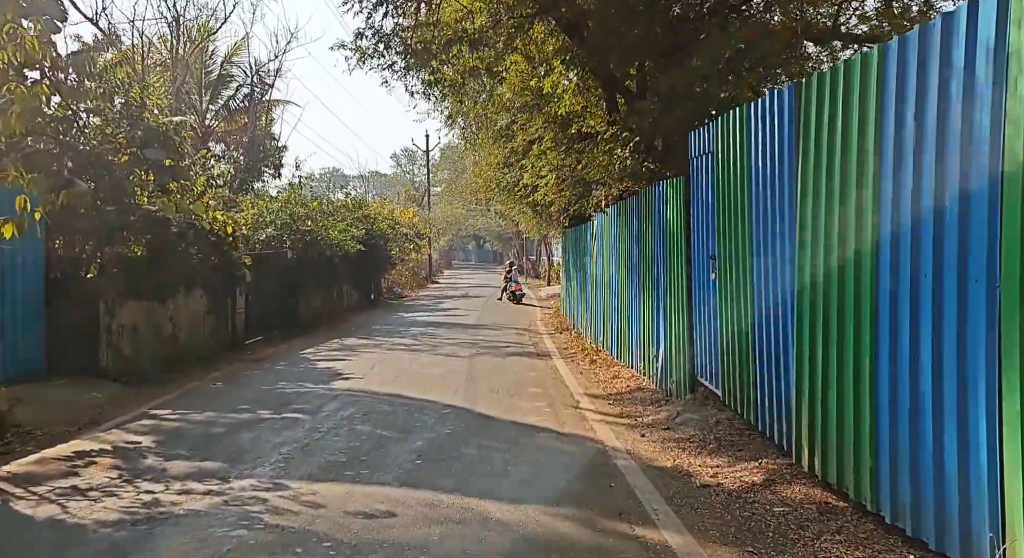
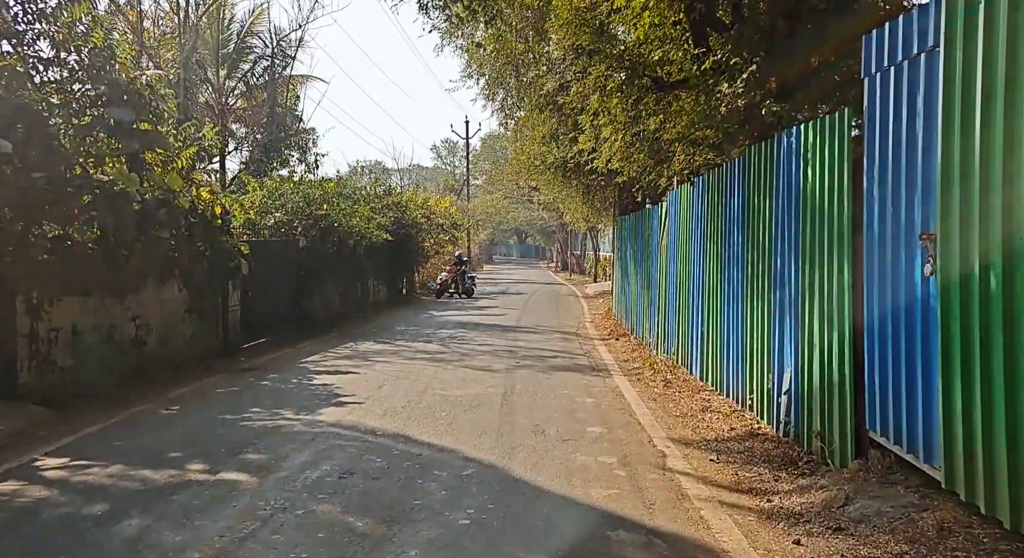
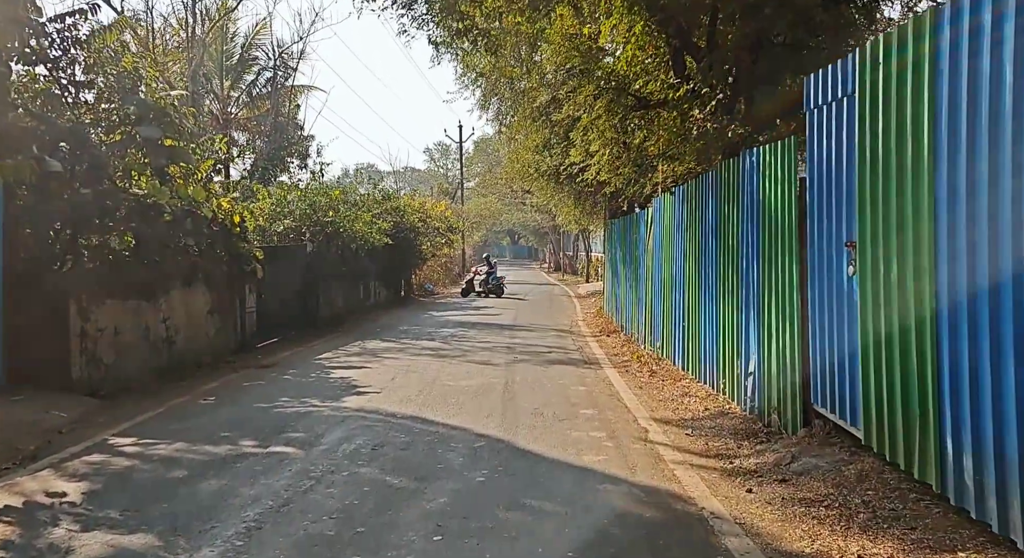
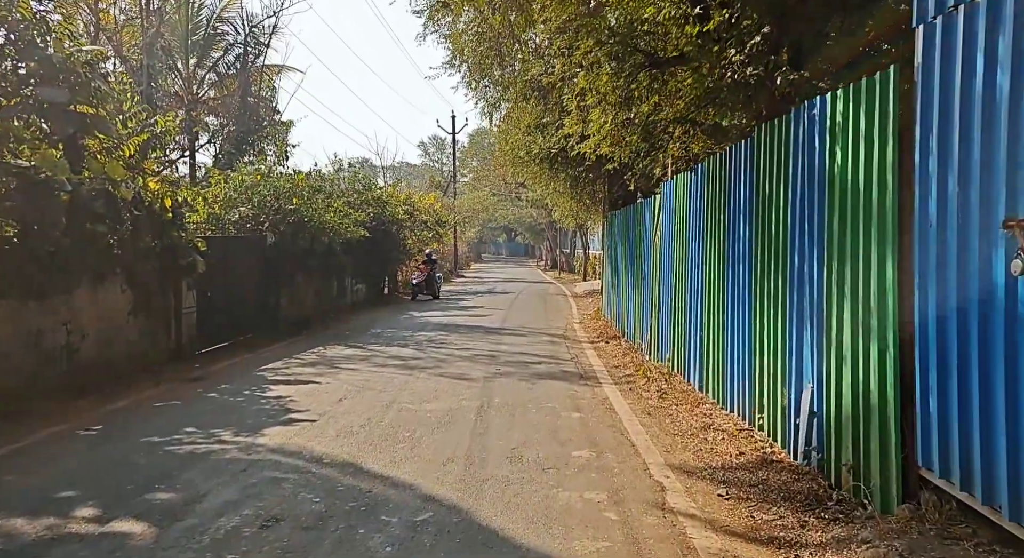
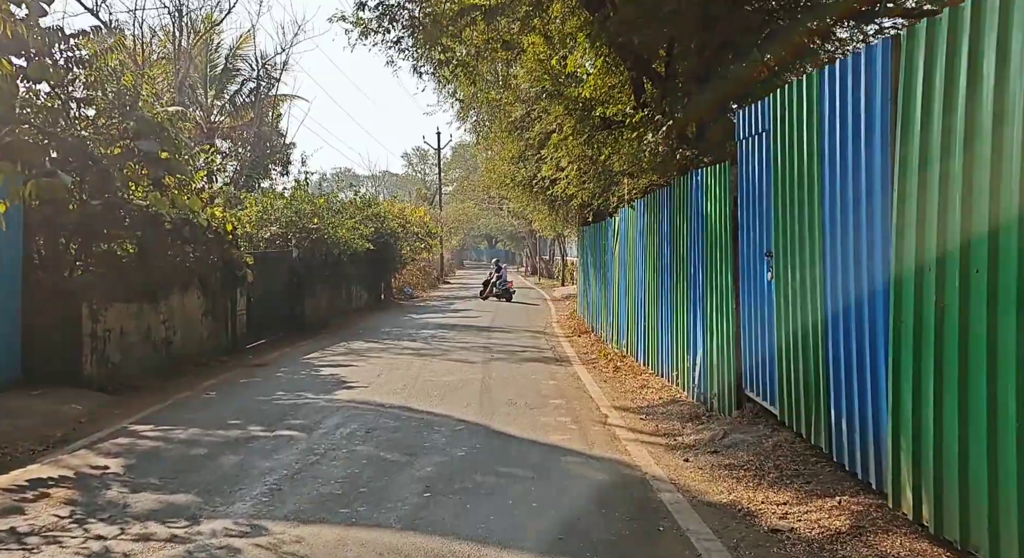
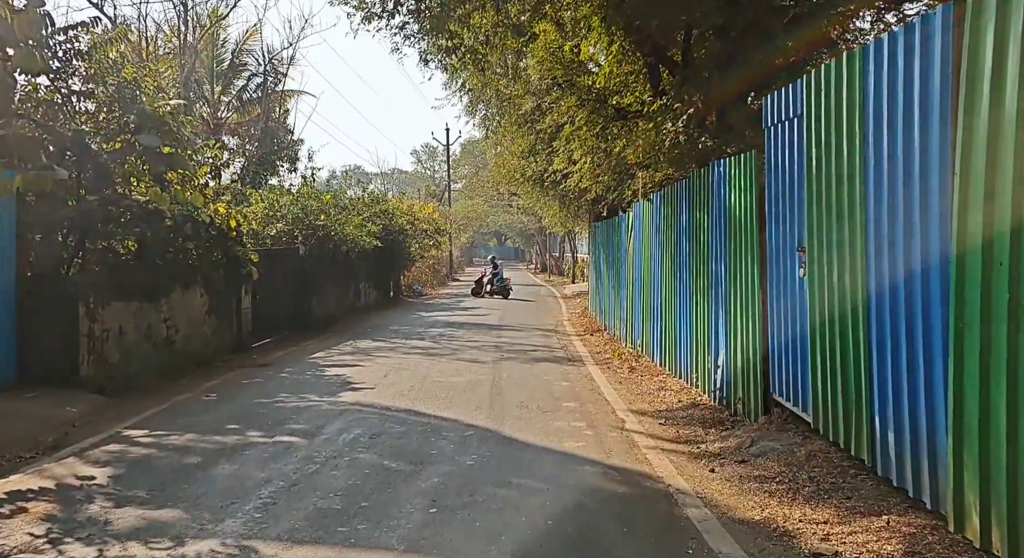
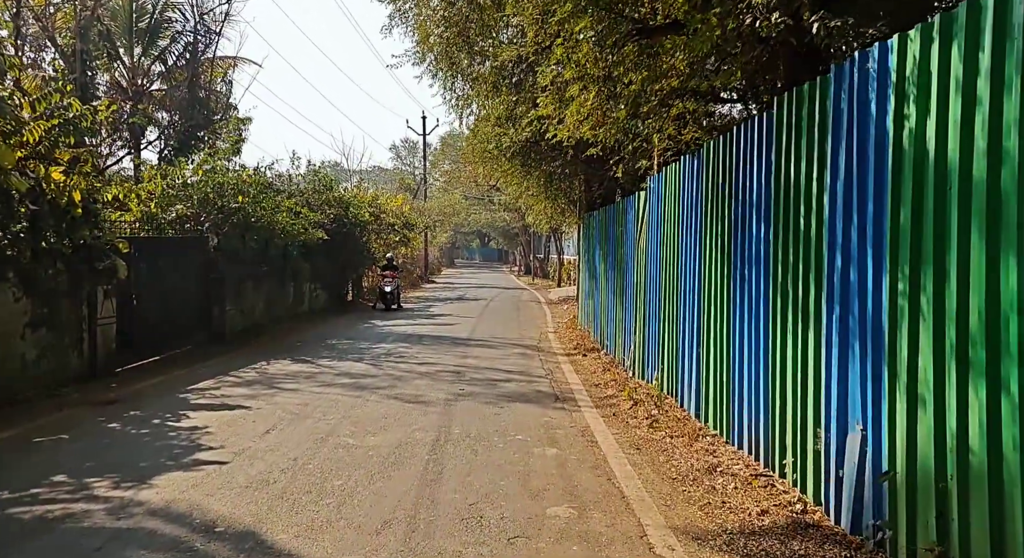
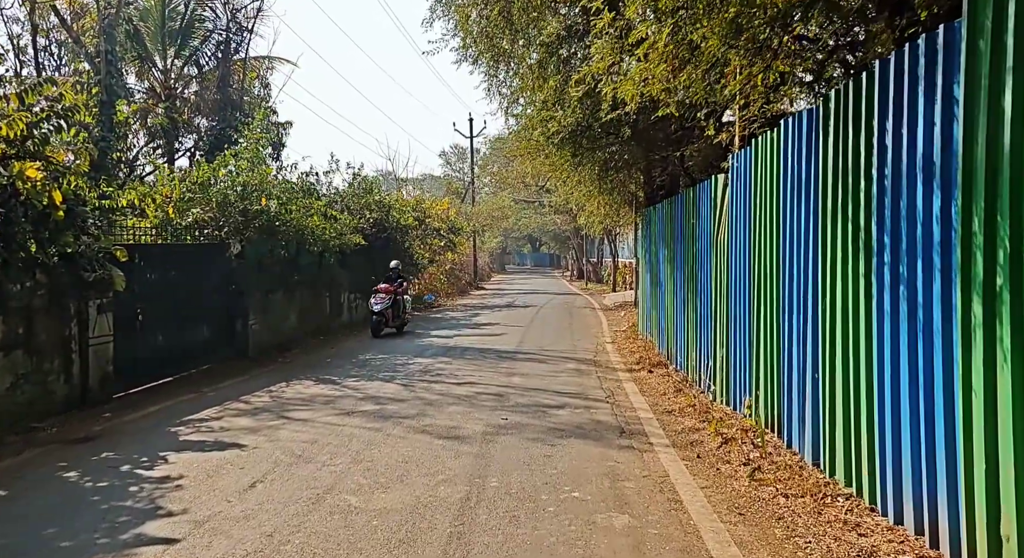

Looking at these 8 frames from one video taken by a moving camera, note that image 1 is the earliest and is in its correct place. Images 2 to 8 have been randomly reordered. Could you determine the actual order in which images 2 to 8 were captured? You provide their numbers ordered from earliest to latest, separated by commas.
5, 6, 3, 2, 4, 7, 8
